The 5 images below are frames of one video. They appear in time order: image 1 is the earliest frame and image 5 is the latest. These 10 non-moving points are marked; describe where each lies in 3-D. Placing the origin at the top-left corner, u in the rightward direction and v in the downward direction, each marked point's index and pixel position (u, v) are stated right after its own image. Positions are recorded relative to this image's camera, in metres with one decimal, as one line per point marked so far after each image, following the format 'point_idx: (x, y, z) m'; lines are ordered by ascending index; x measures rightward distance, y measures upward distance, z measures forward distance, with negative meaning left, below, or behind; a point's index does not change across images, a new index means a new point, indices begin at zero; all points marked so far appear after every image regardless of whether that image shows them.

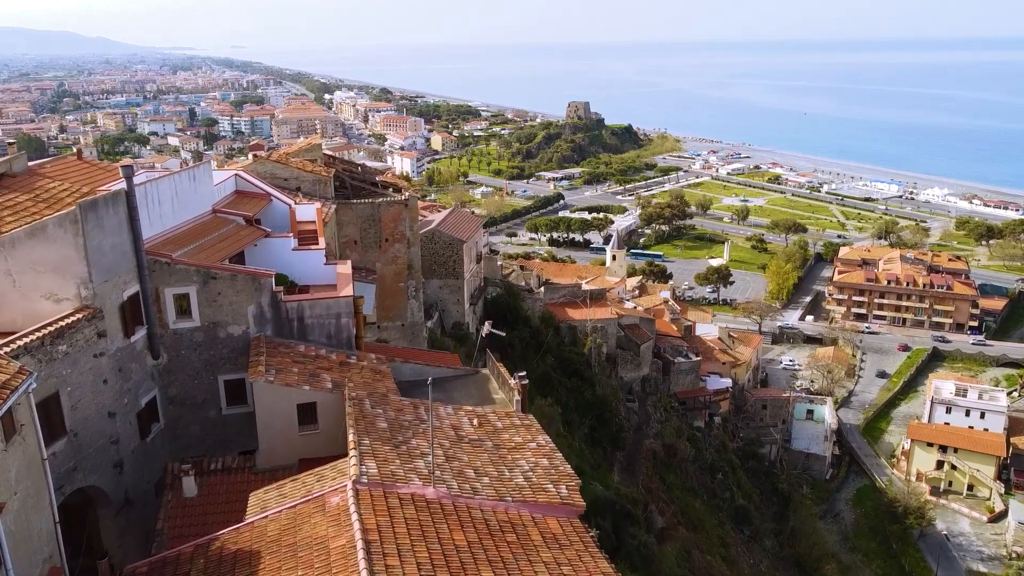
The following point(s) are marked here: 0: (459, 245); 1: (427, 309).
0: (-1.4, +1.1, +19.5) m
1: (-2.1, -0.5, +19.2) m
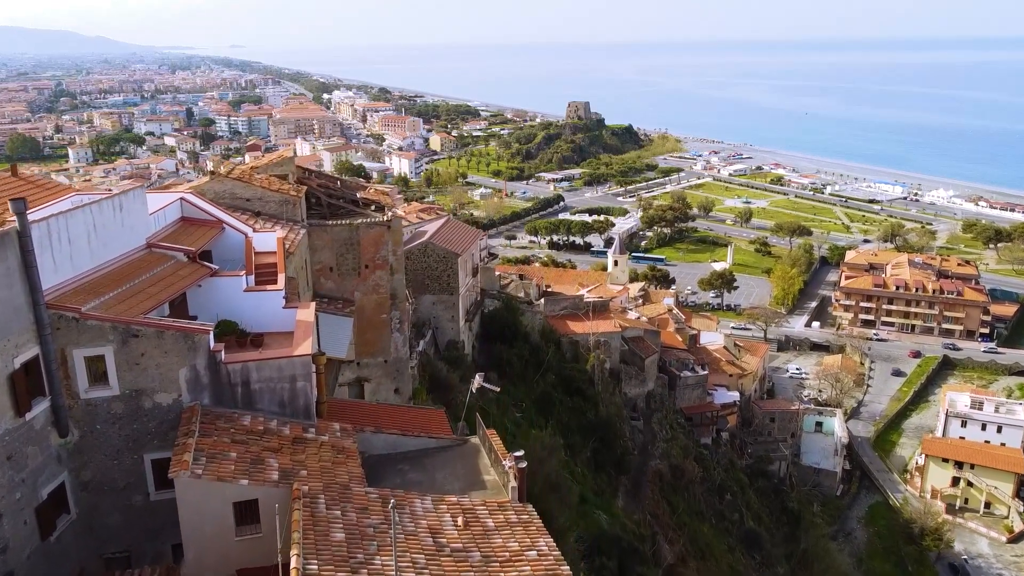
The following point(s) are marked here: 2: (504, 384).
0: (-1.4, +0.7, +18.2) m
1: (-2.2, -0.9, +18.0) m
2: (-0.2, -2.5, +19.8) m
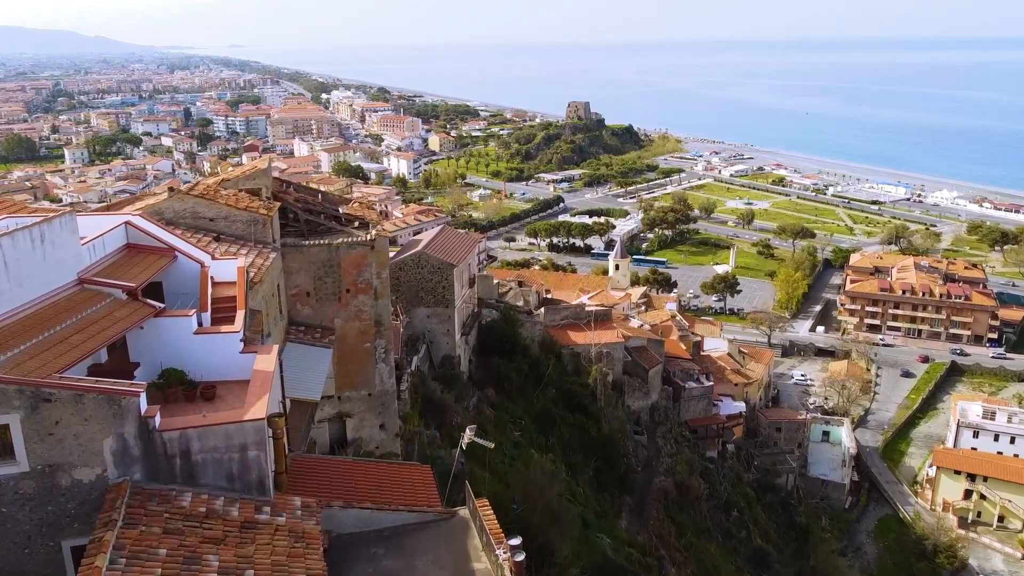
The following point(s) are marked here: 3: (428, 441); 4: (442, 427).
0: (-1.4, +0.5, +17.3) m
1: (-2.2, -1.2, +17.1) m
2: (-0.3, -2.8, +18.9) m
3: (-1.5, -2.7, +13.3) m
4: (-1.3, -2.7, +14.6) m
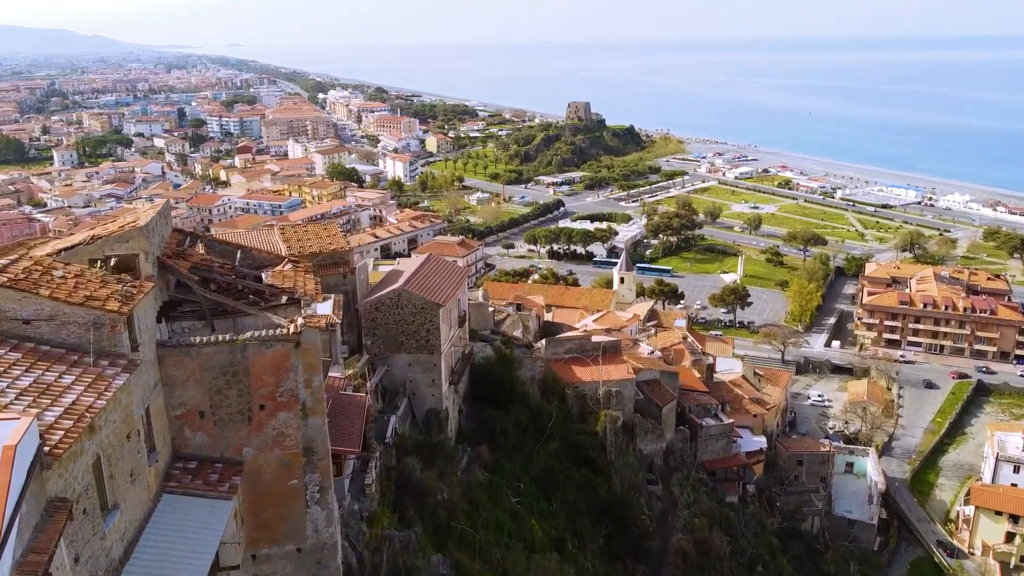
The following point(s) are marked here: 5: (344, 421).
0: (-1.5, -0.4, +14.7) m
1: (-2.3, -2.1, +14.4) m
2: (-0.3, -3.6, +16.2) m
3: (-1.5, -3.6, +10.7) m
4: (-1.4, -3.5, +11.9) m
5: (-2.4, -2.0, +10.7) m
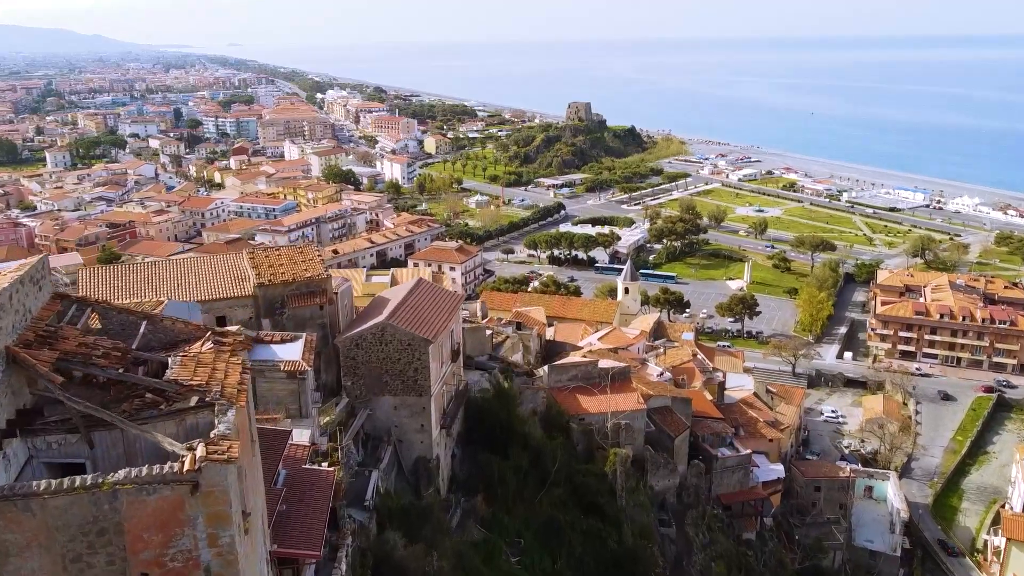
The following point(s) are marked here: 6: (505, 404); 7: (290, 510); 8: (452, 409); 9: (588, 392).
0: (-1.5, -1.0, +12.9) m
1: (-2.3, -2.6, +12.7) m
2: (-0.3, -4.2, +14.4) m
3: (-1.6, -4.2, +8.9) m
4: (-1.4, -4.1, +10.1) m
5: (-2.4, -2.5, +8.9) m
6: (-0.2, -2.5, +16.0) m
7: (-2.5, -2.5, +8.8) m
8: (-1.2, -2.3, +14.5) m
9: (+2.0, -2.7, +19.6) m
